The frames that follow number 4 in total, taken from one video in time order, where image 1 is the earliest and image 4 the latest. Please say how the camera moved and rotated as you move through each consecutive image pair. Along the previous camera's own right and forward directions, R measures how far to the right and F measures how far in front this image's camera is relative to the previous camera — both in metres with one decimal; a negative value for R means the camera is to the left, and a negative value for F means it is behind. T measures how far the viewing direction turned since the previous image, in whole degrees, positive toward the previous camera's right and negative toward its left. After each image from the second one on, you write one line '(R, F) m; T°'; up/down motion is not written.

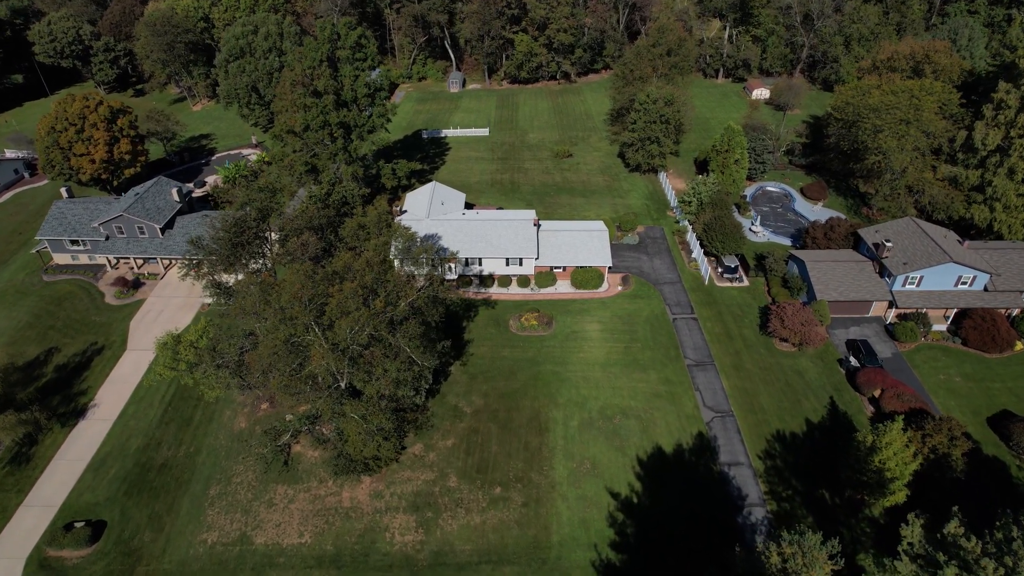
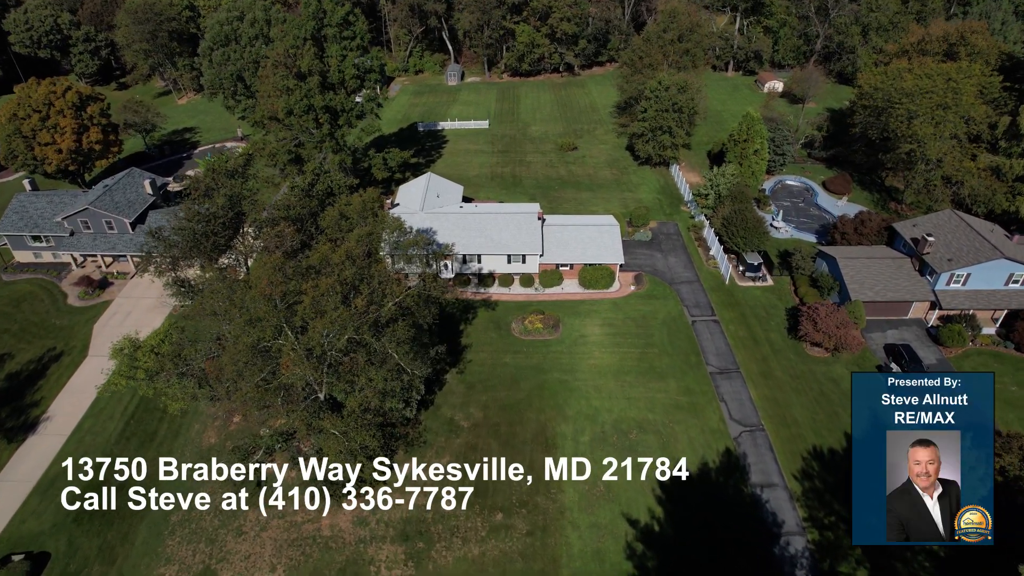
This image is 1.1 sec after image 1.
(-0.2, +4.1) m; 0°
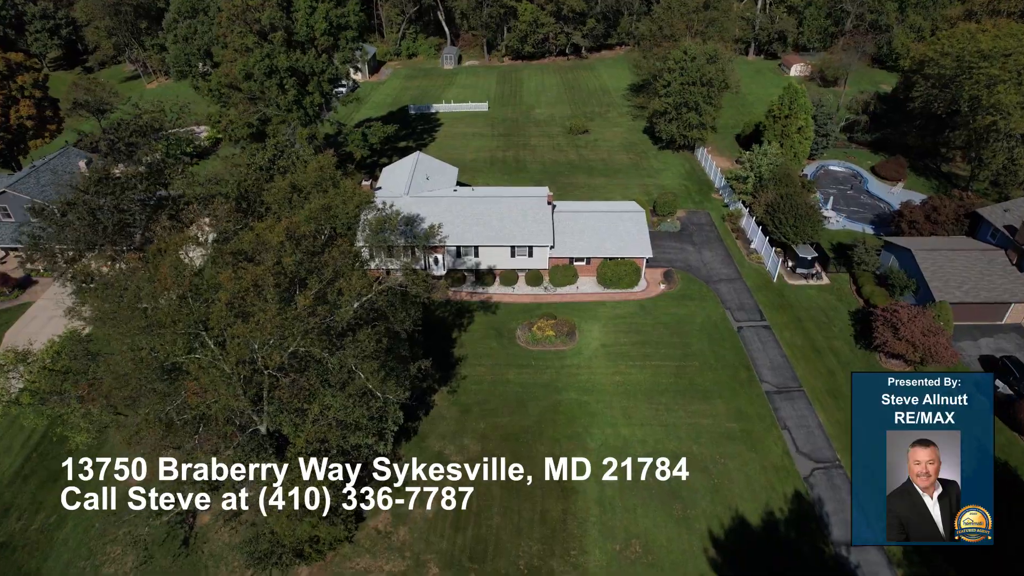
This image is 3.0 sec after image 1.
(-0.2, +7.4) m; 0°
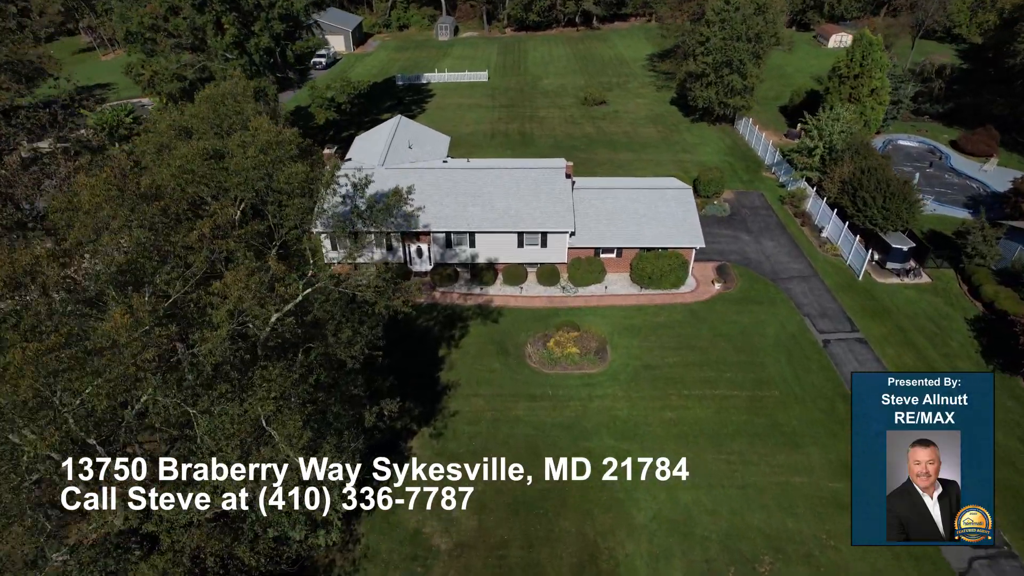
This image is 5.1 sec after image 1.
(-0.3, +8.5) m; 0°
